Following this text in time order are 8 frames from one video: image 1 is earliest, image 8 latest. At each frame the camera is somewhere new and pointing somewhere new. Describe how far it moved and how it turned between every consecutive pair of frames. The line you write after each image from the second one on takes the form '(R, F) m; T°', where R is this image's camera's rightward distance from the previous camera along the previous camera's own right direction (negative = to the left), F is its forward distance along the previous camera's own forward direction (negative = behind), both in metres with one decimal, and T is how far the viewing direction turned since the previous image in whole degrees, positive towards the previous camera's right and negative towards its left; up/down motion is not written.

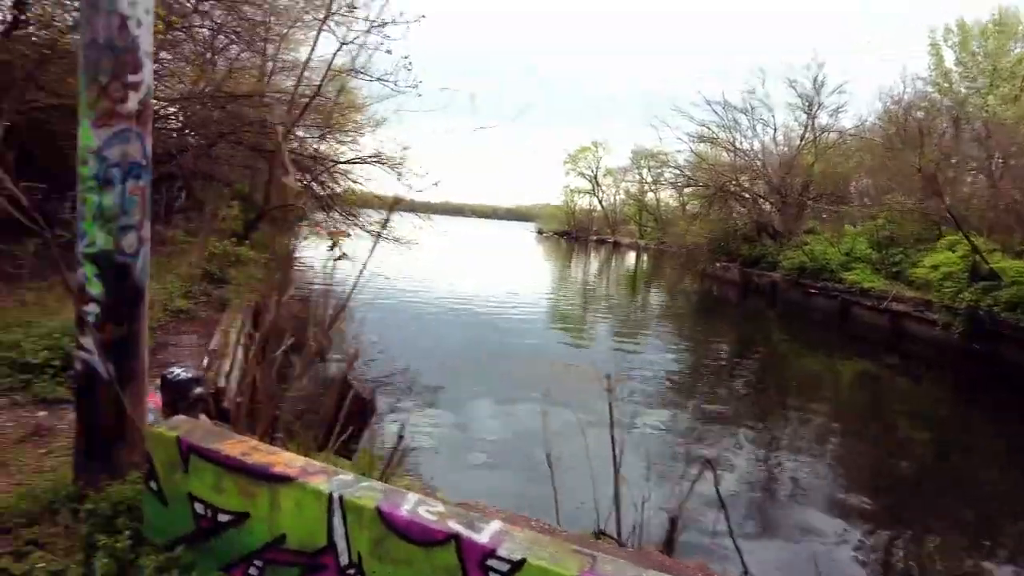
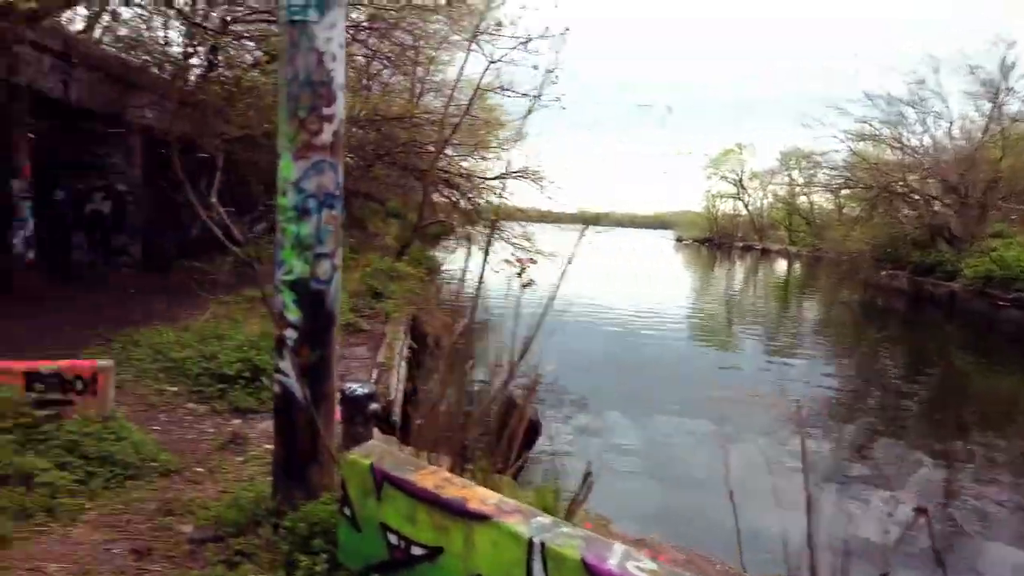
(-0.2, +0.1) m; -12°
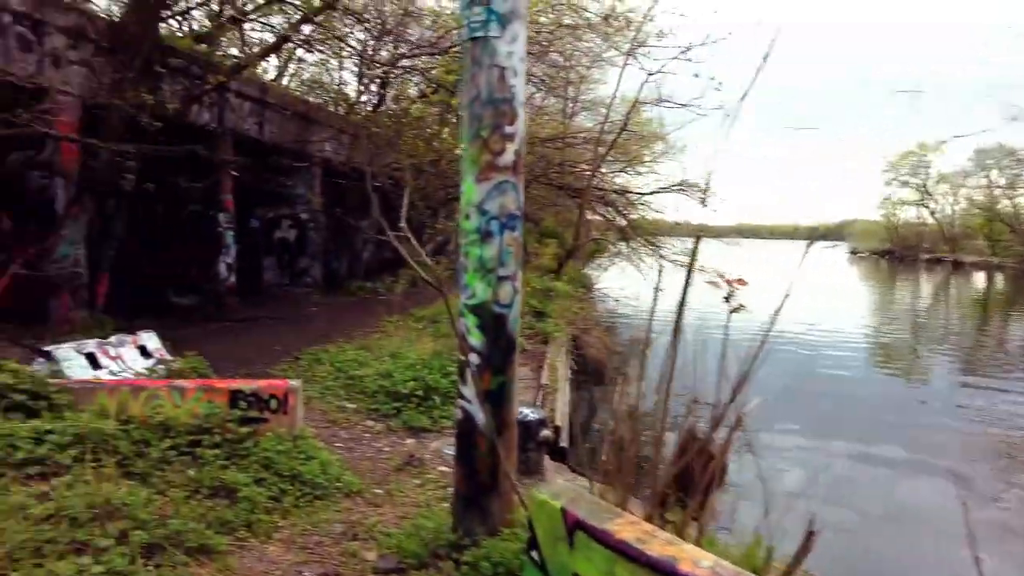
(-0.2, +0.2) m; -13°
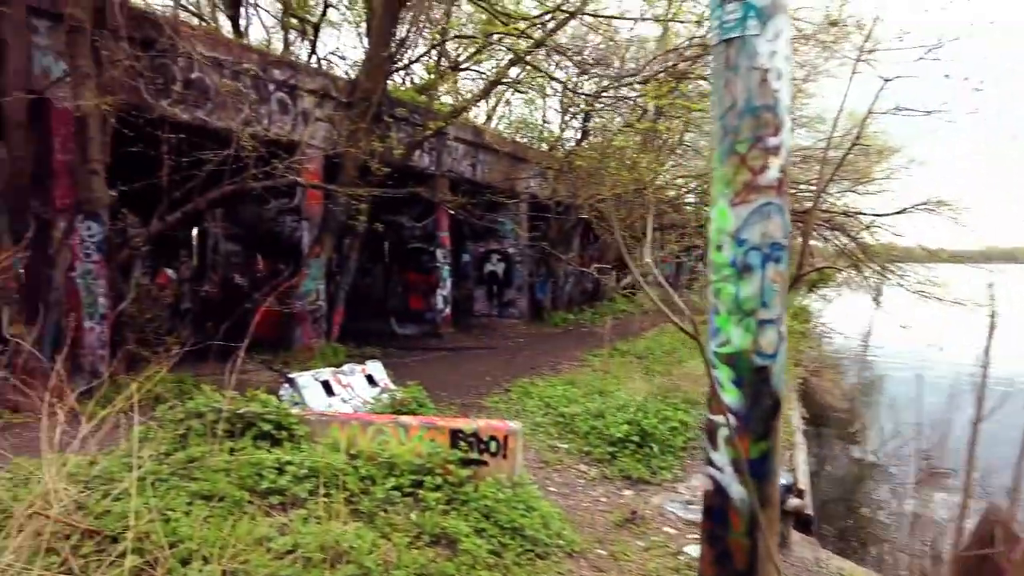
(-0.2, +0.3) m; -17°
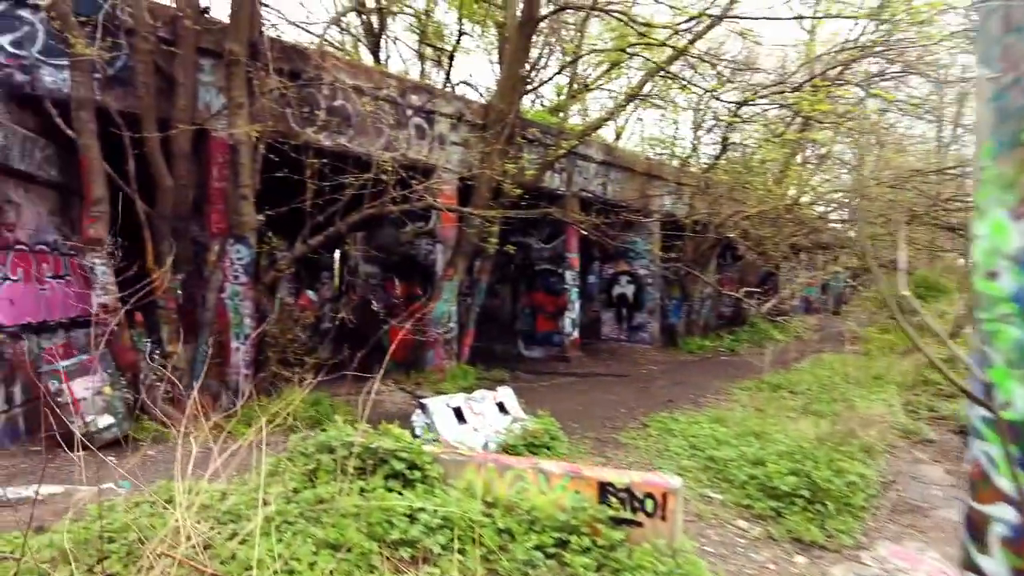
(-0.2, +0.5) m; -11°
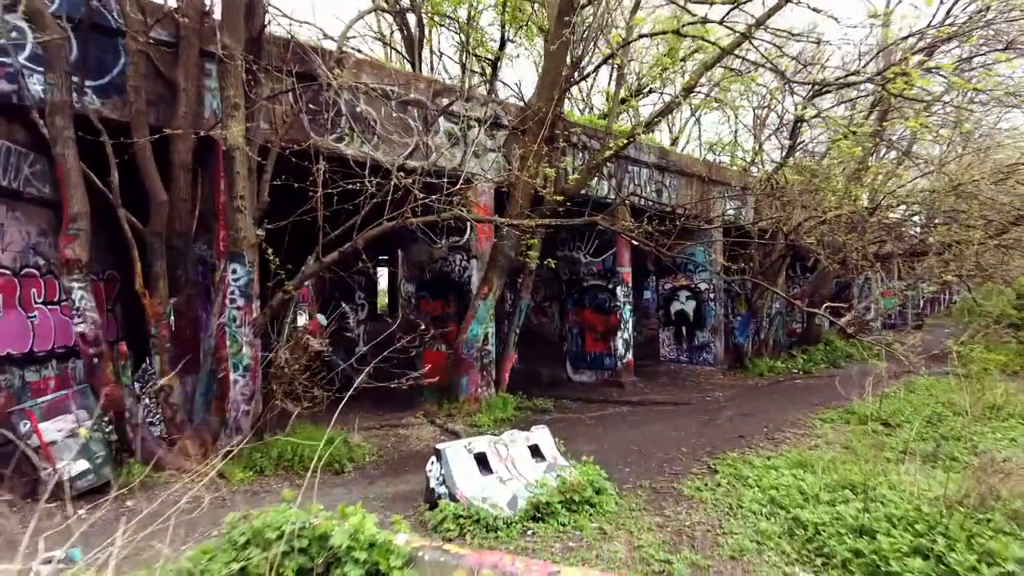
(+0.2, +1.1) m; -5°
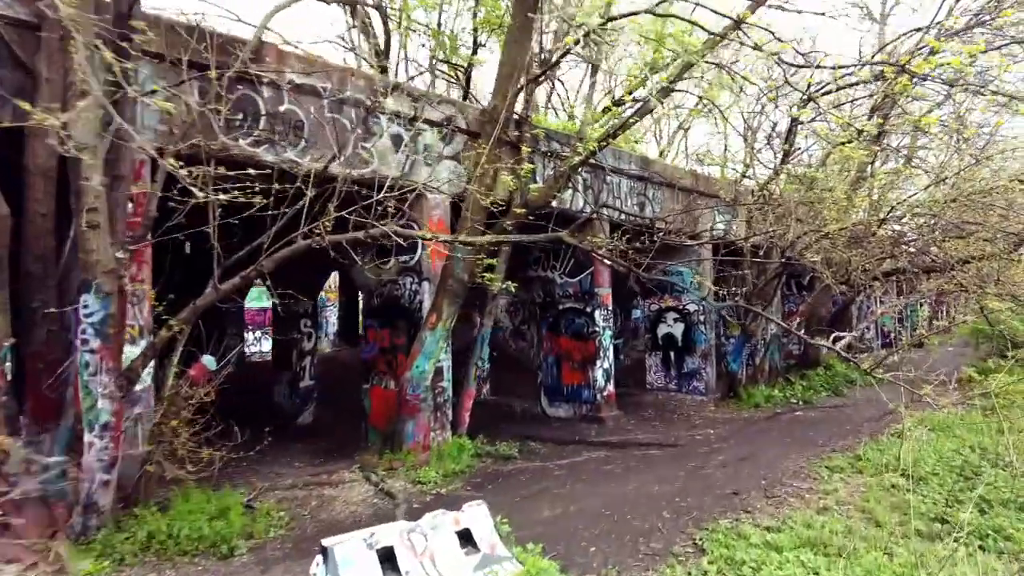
(+0.5, +1.4) m; 0°
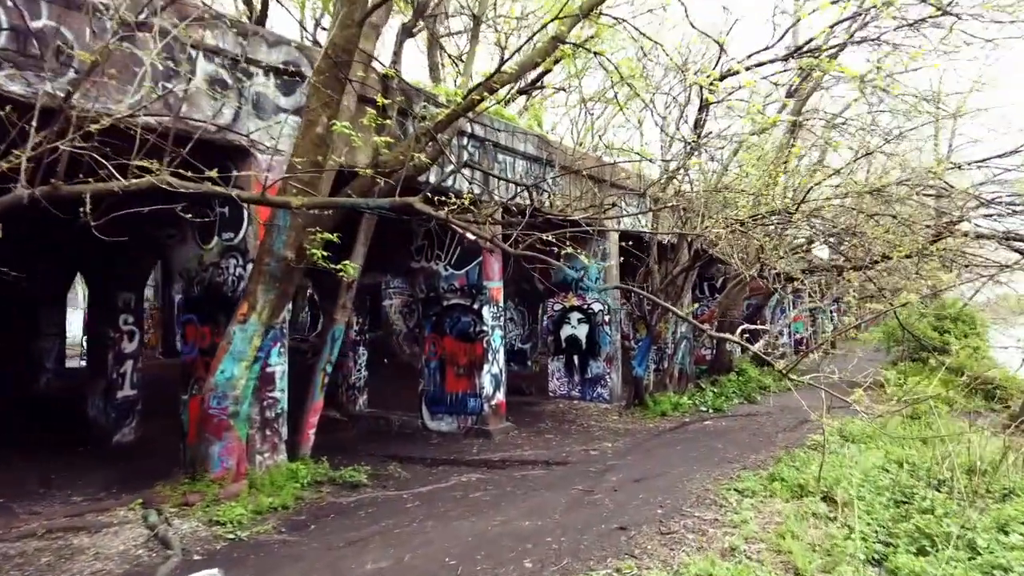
(+0.8, +1.6) m; +6°
